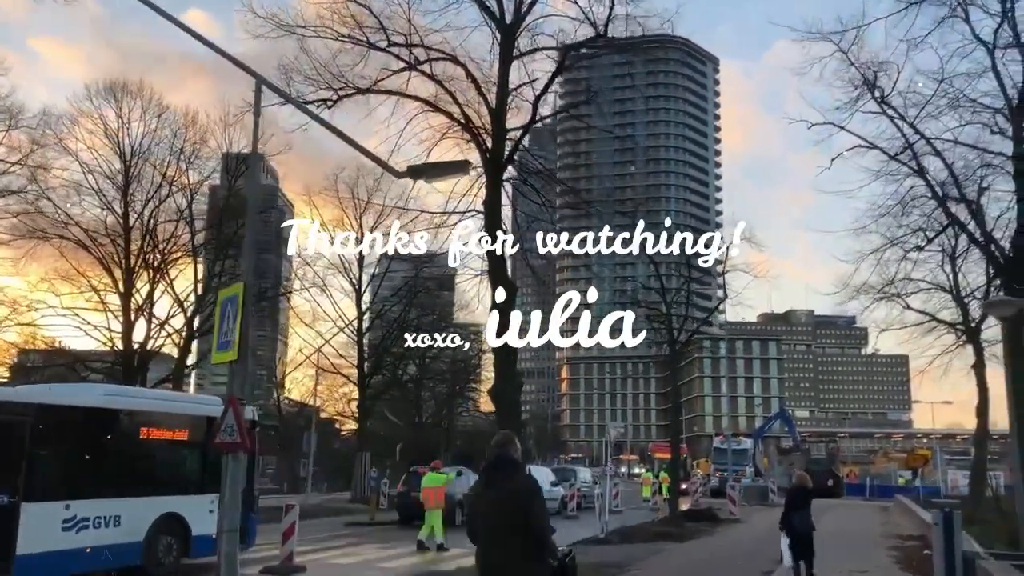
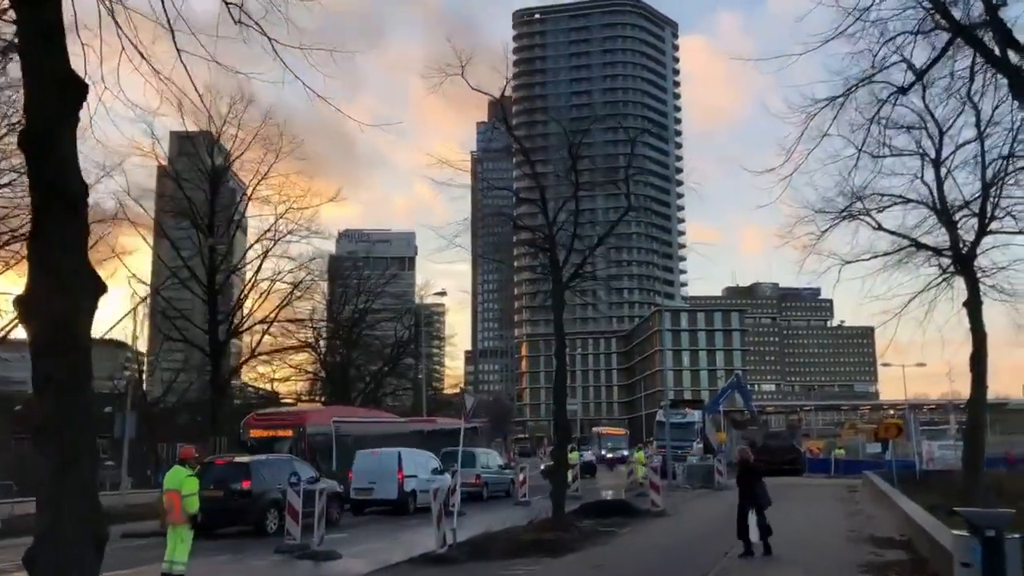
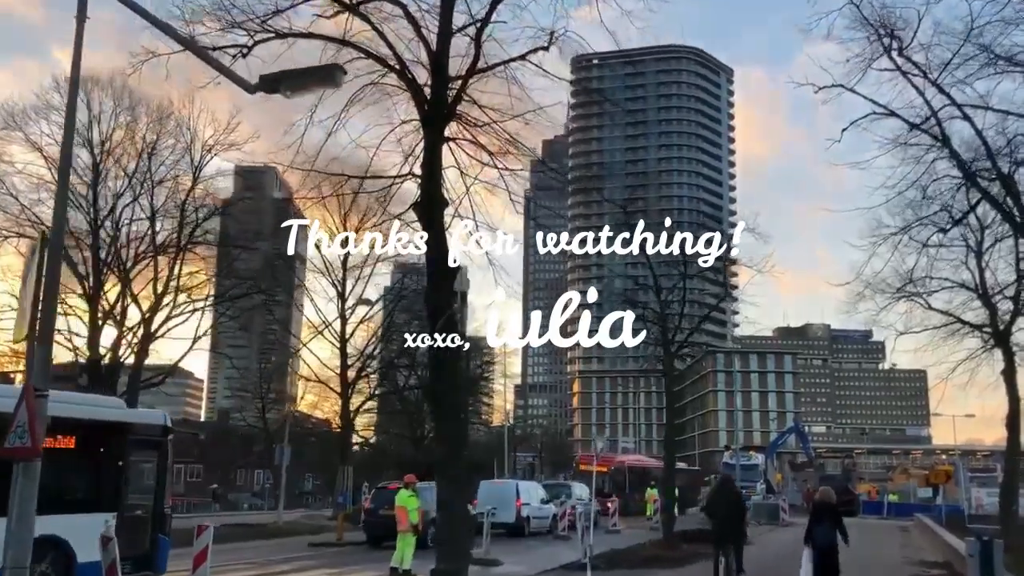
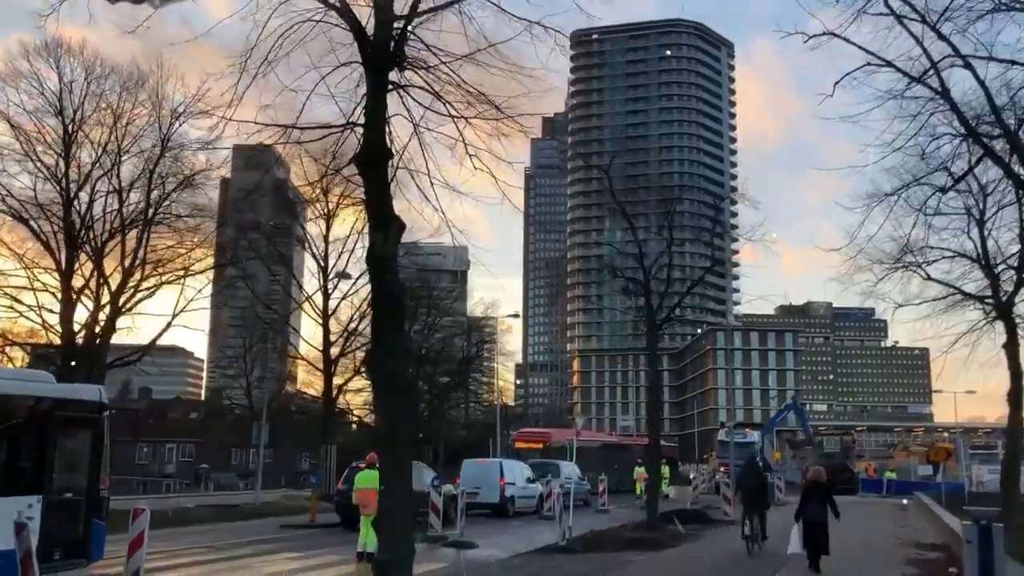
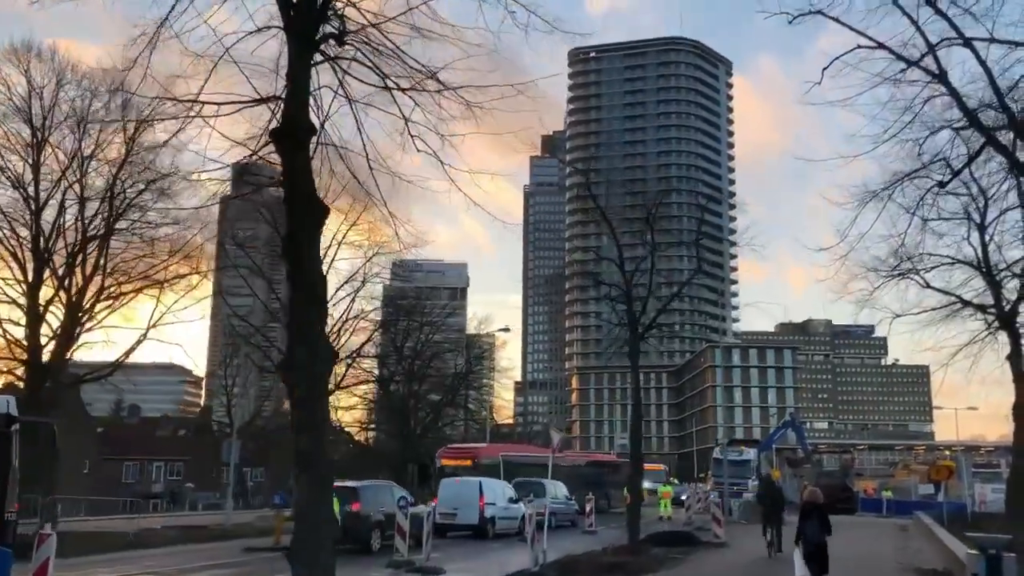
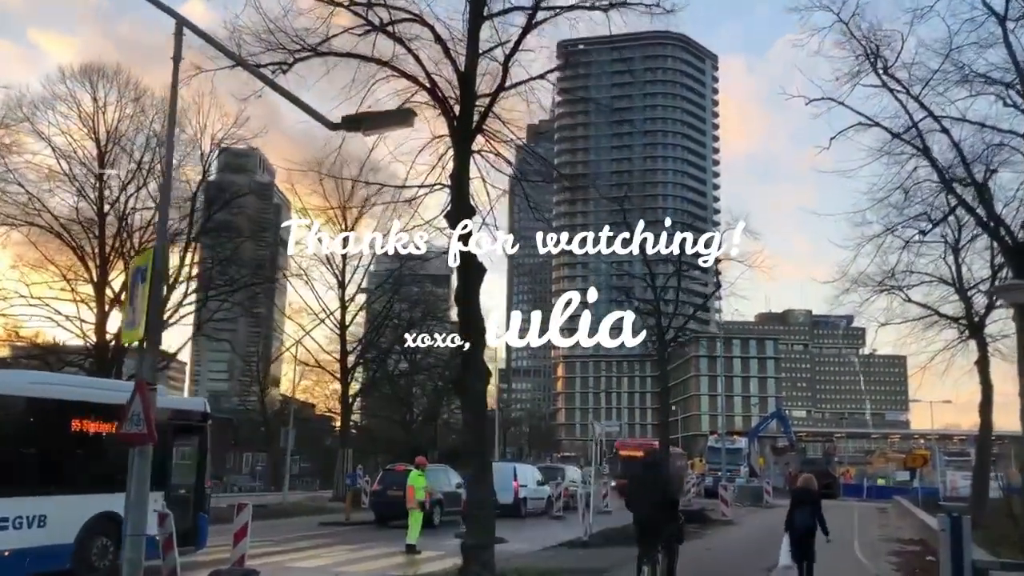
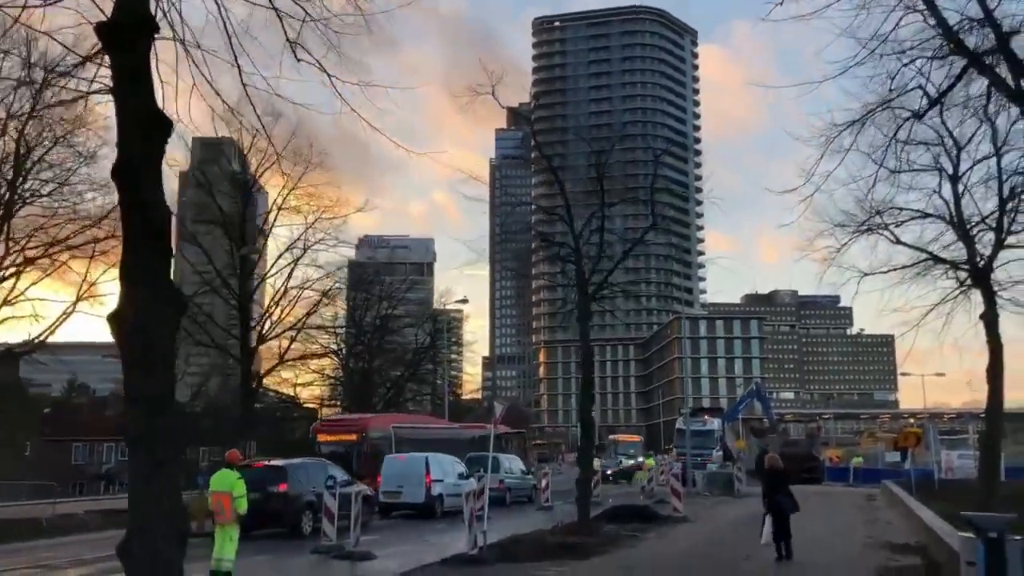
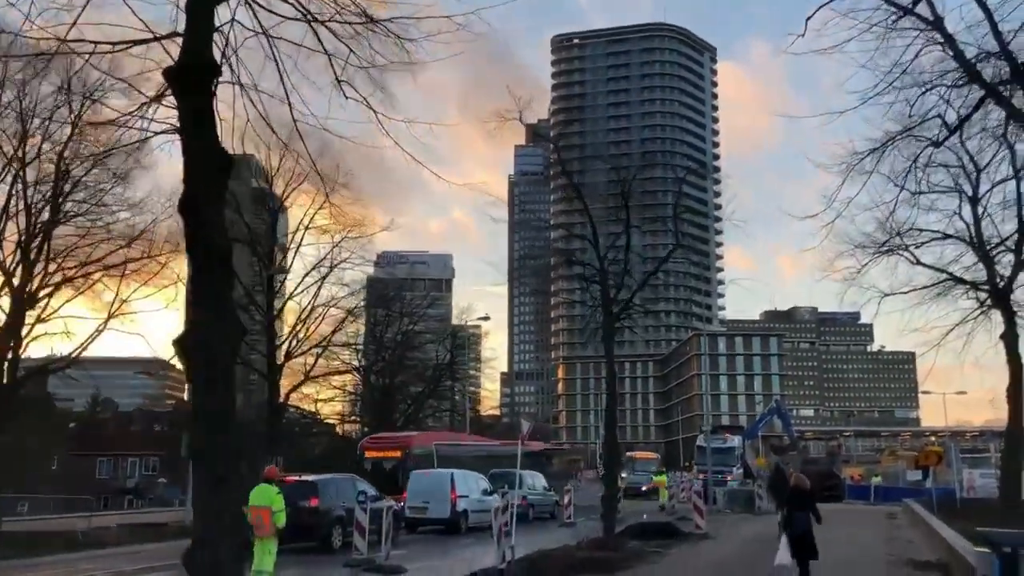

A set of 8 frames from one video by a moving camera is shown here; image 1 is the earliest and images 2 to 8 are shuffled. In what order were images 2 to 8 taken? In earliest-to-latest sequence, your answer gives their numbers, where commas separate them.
6, 3, 4, 5, 8, 7, 2
